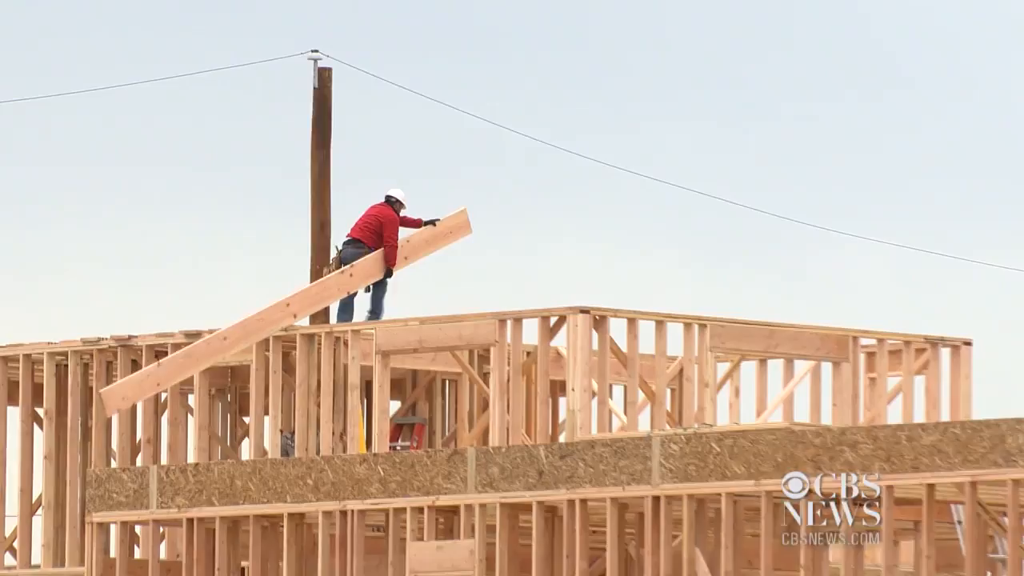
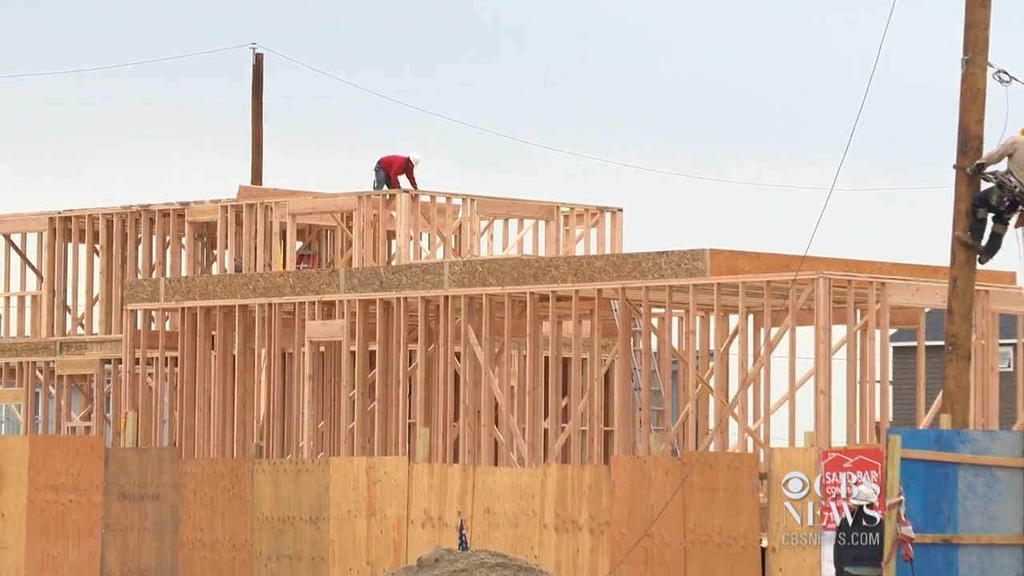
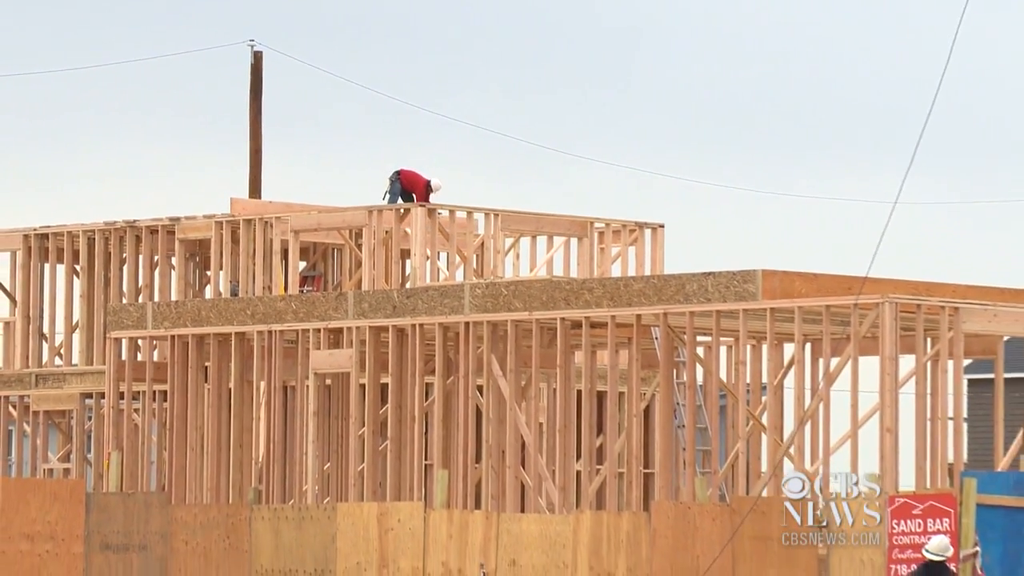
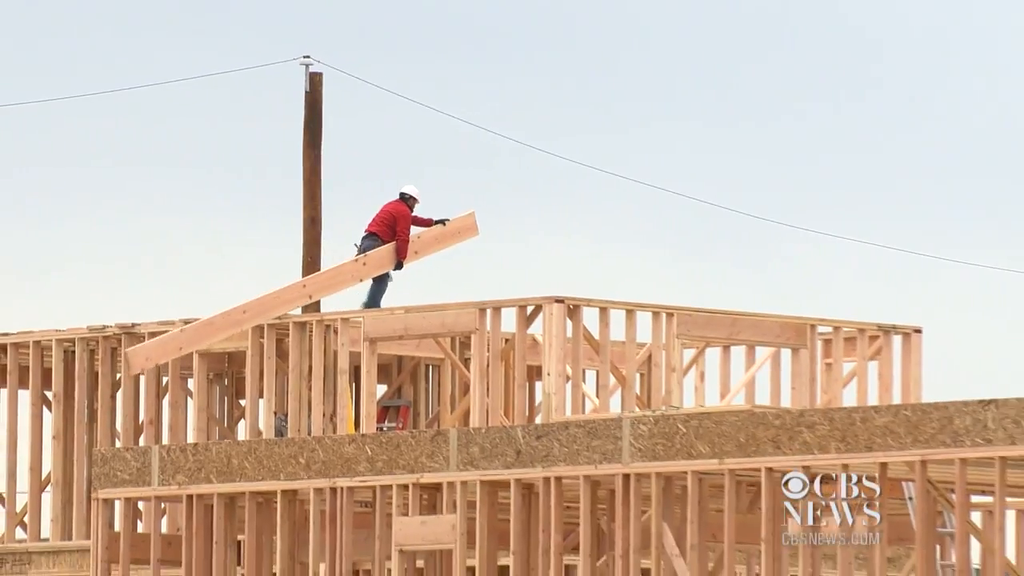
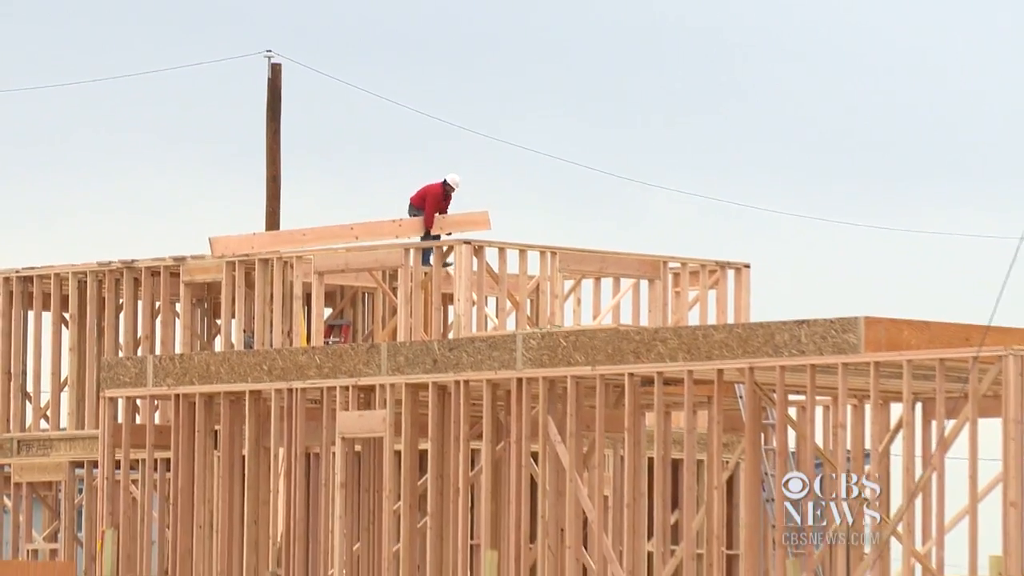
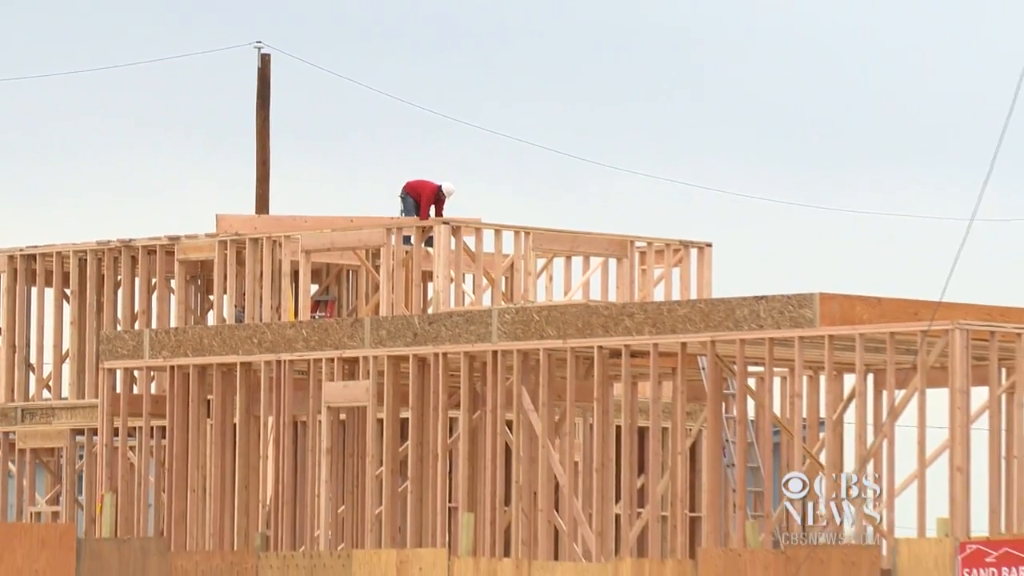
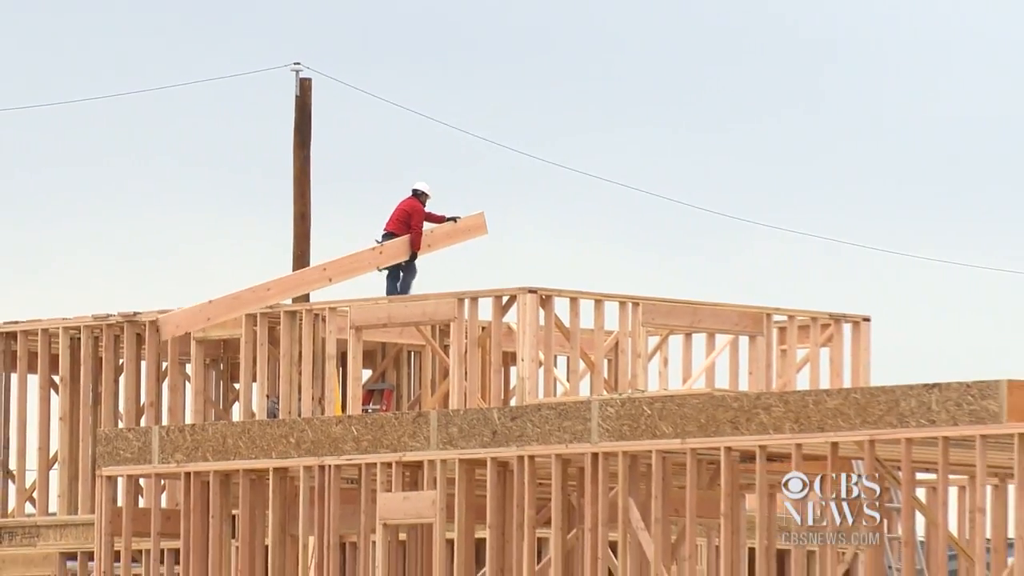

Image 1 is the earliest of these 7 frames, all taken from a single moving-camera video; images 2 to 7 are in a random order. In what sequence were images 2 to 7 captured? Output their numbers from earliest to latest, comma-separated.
4, 7, 5, 6, 3, 2
